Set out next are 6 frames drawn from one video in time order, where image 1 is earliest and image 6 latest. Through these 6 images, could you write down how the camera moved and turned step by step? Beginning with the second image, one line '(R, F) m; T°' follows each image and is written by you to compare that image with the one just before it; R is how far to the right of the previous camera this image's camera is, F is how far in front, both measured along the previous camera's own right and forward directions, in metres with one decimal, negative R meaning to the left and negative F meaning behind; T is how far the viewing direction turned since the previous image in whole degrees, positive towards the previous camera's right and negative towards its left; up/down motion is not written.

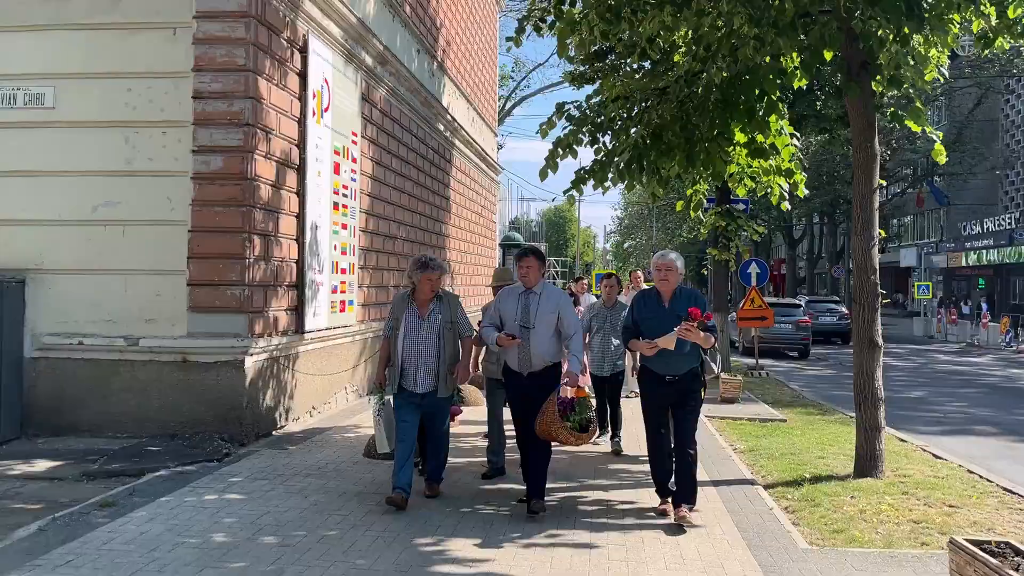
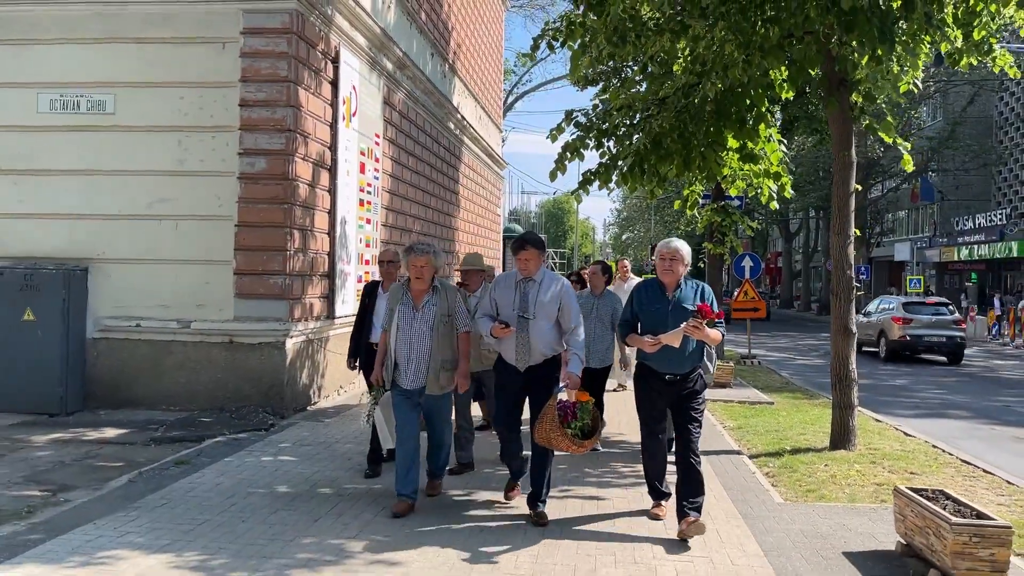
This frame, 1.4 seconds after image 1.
(-0.2, -0.9) m; 0°
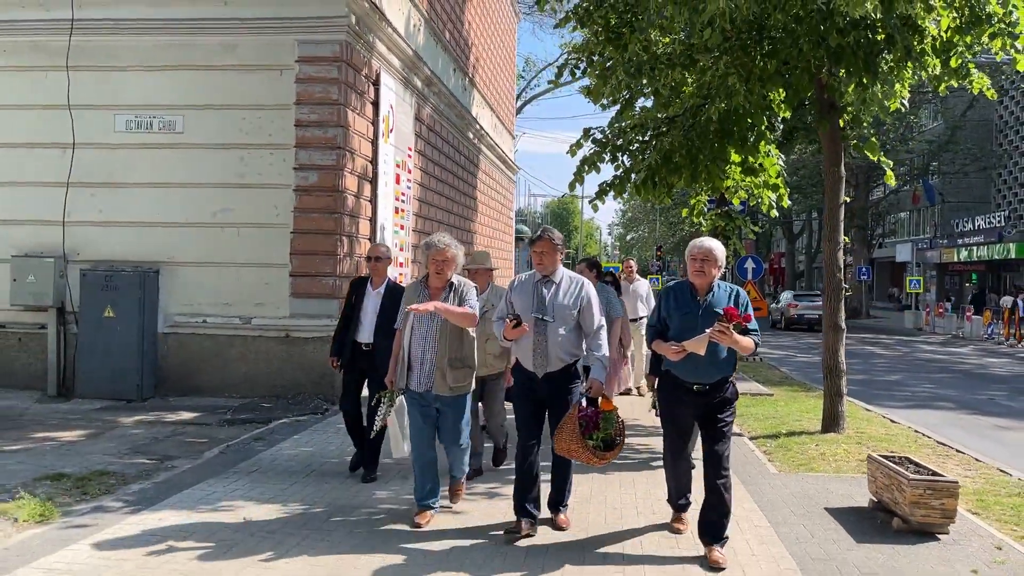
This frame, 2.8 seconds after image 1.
(-0.2, -1.0) m; 0°
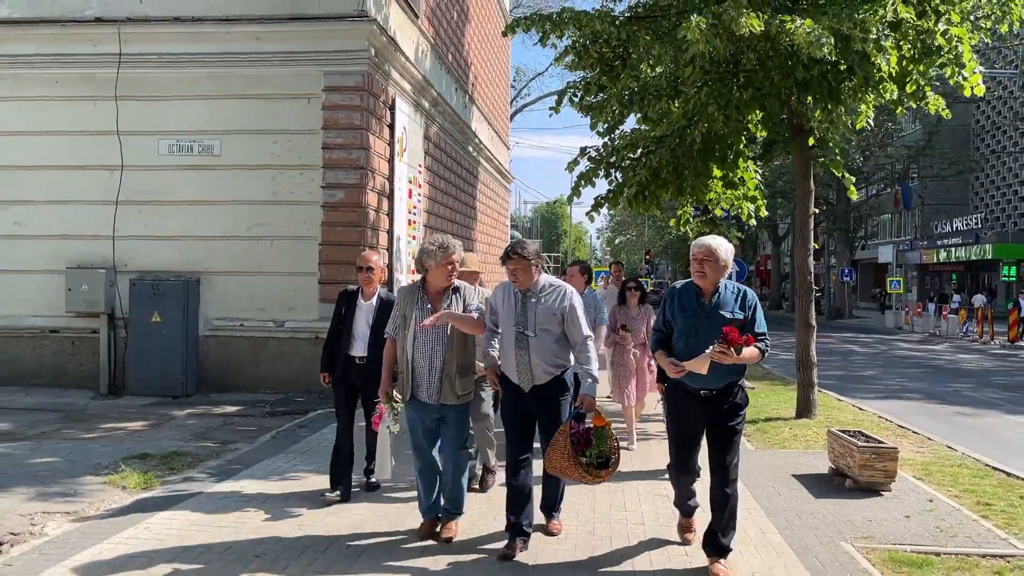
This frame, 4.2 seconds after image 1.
(-0.2, -1.1) m; +1°
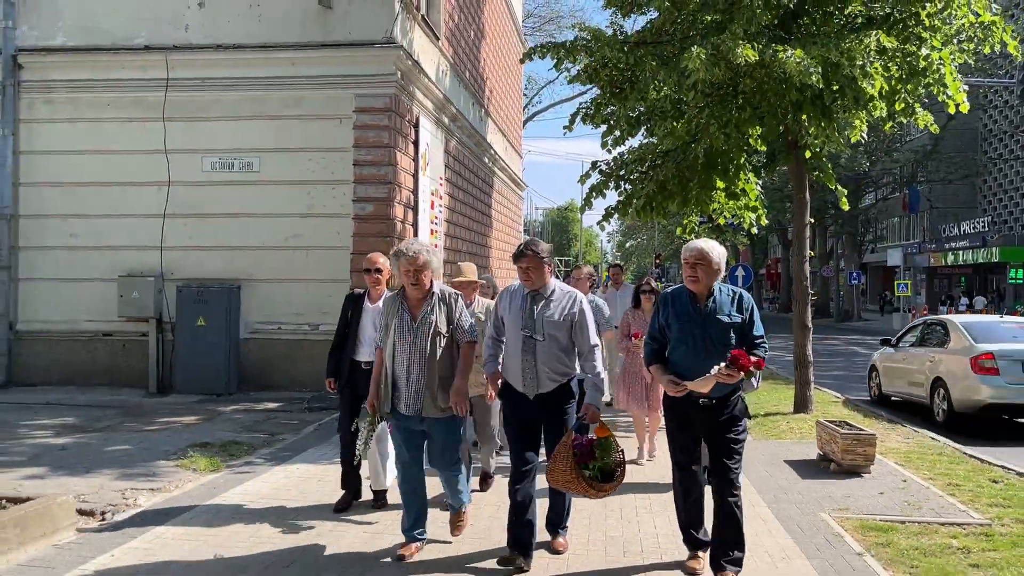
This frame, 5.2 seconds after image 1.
(-0.1, -0.8) m; -1°
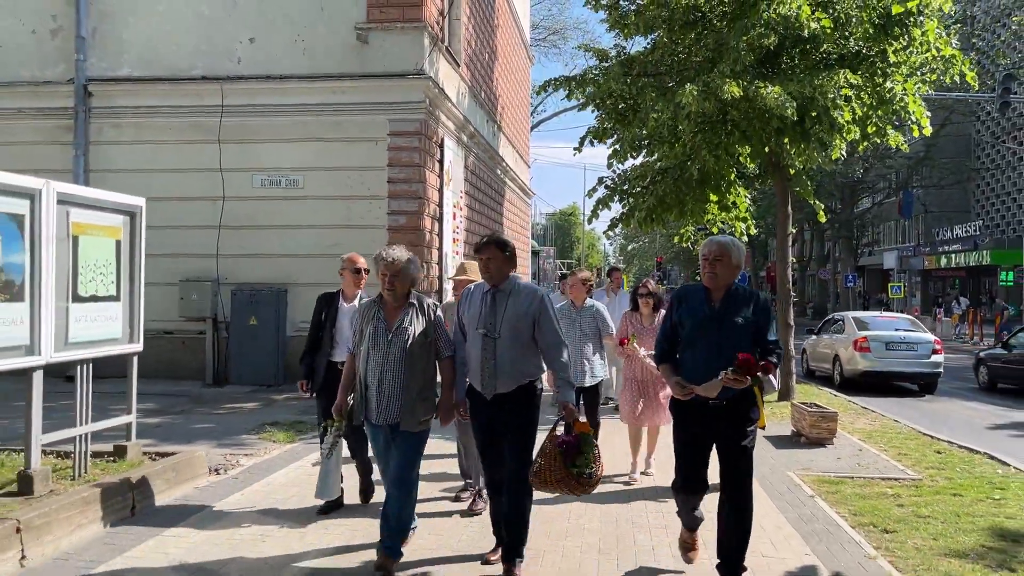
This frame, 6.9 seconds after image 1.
(-0.2, -1.5) m; 0°
